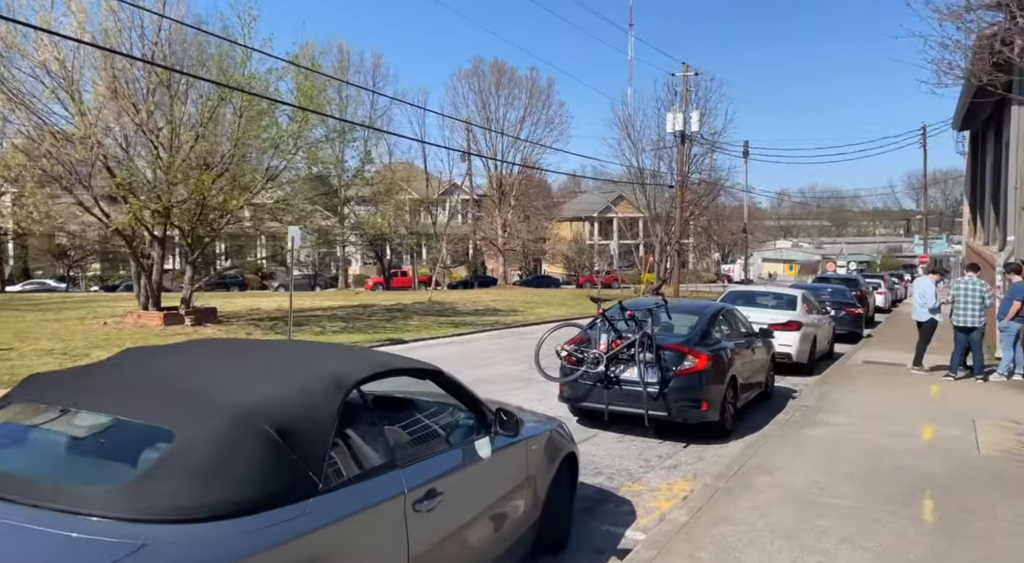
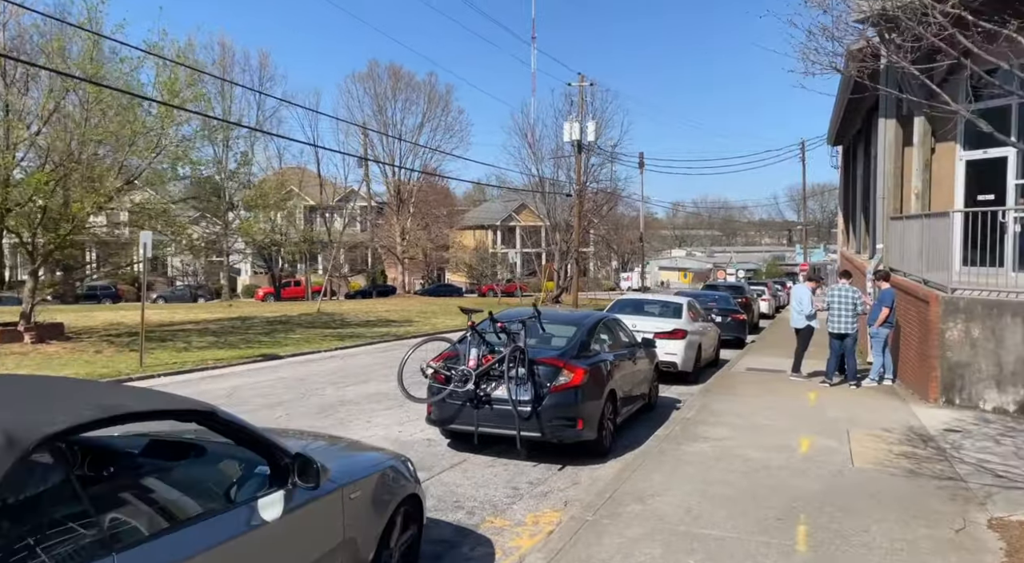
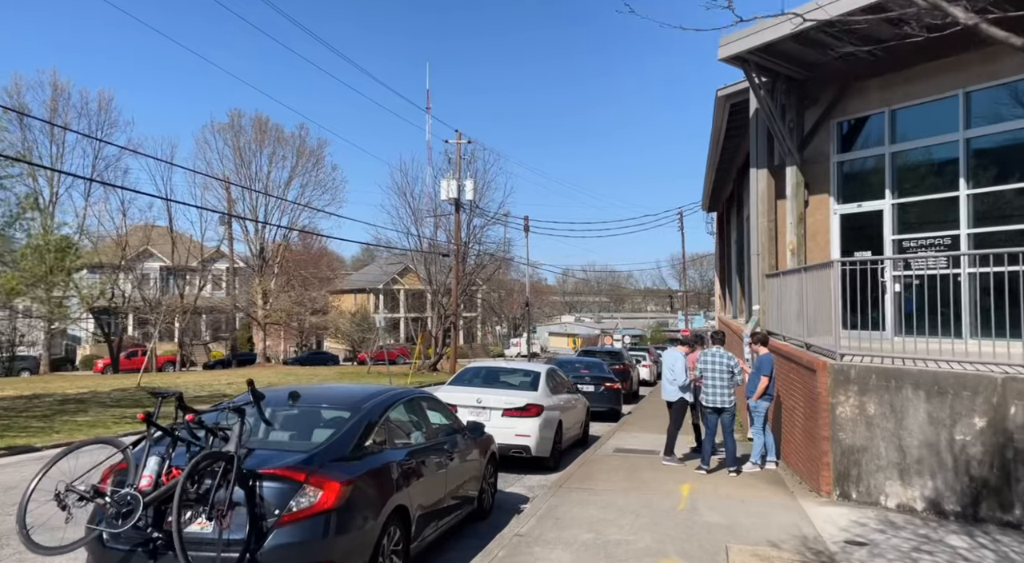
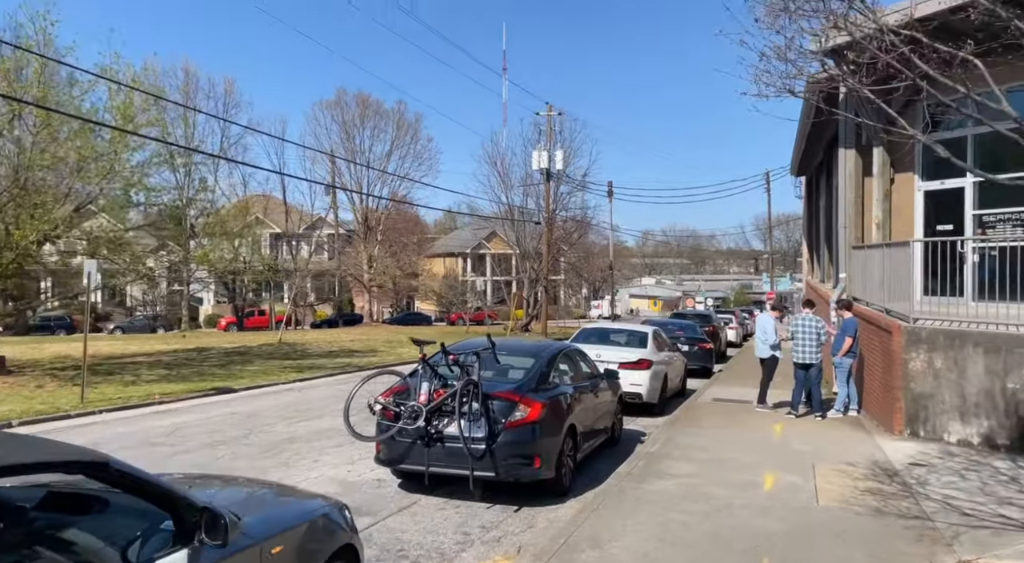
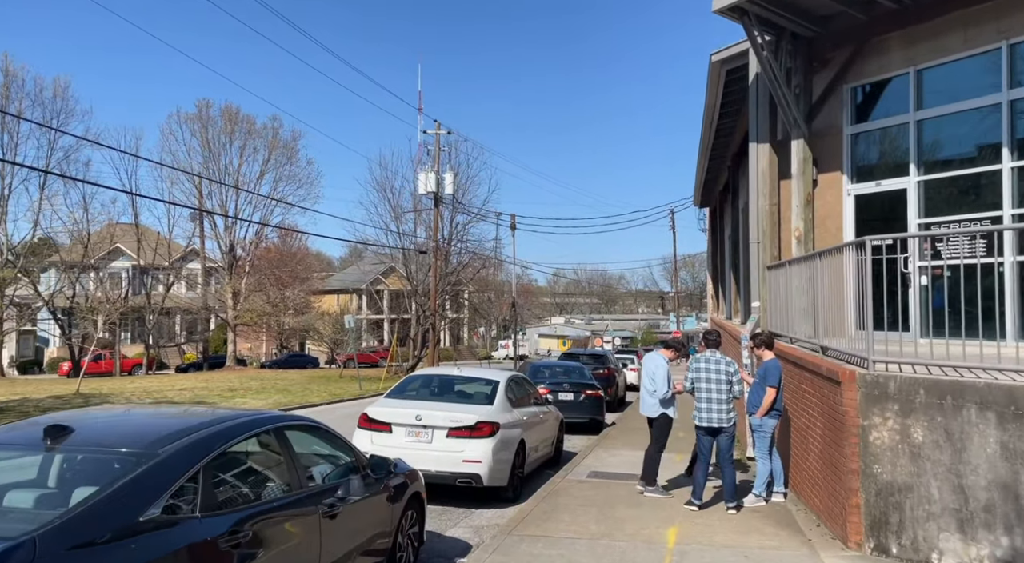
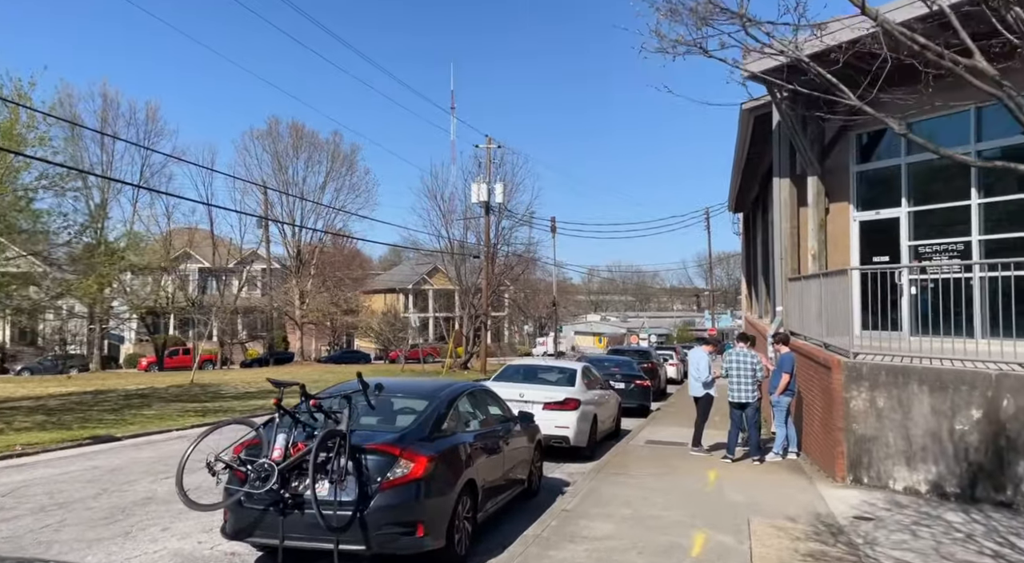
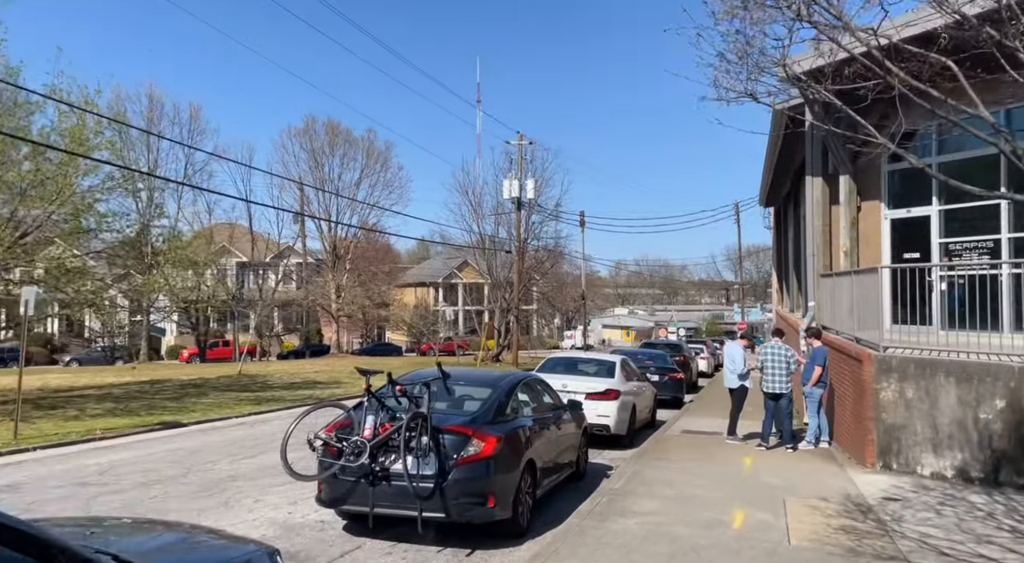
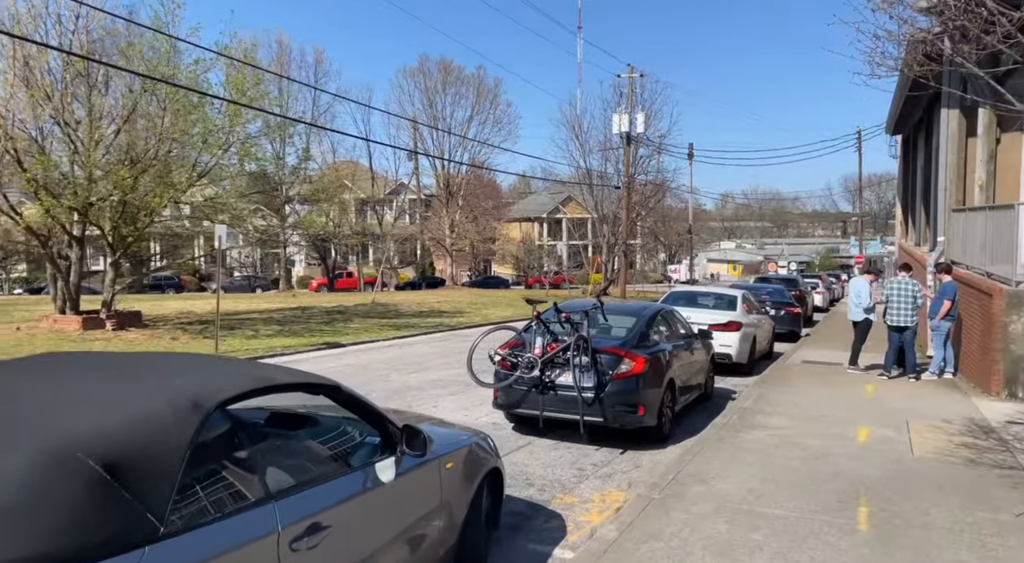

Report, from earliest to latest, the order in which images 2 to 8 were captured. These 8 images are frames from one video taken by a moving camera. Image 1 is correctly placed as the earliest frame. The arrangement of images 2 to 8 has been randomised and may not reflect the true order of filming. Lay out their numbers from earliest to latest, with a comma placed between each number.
8, 2, 4, 7, 6, 3, 5
